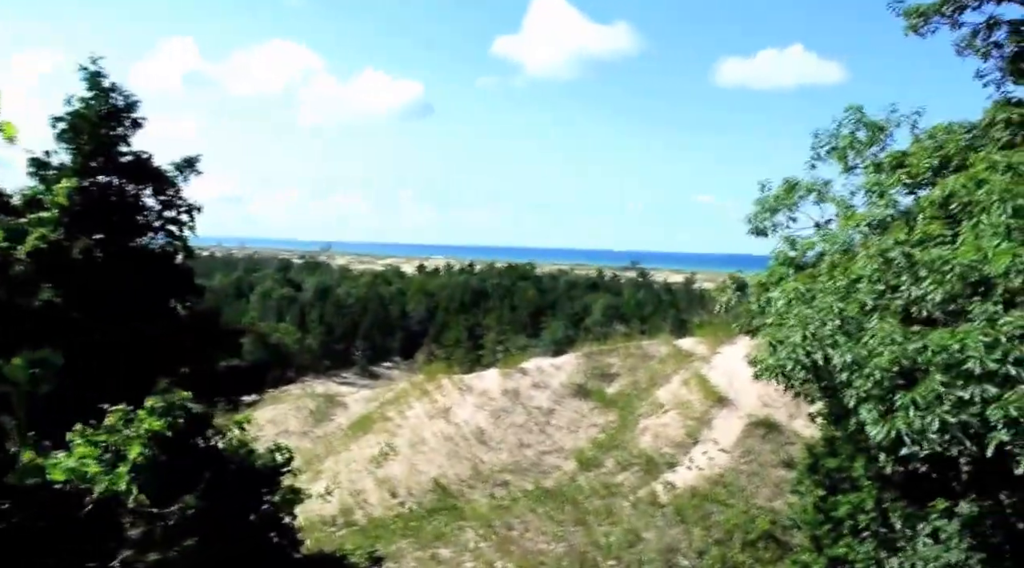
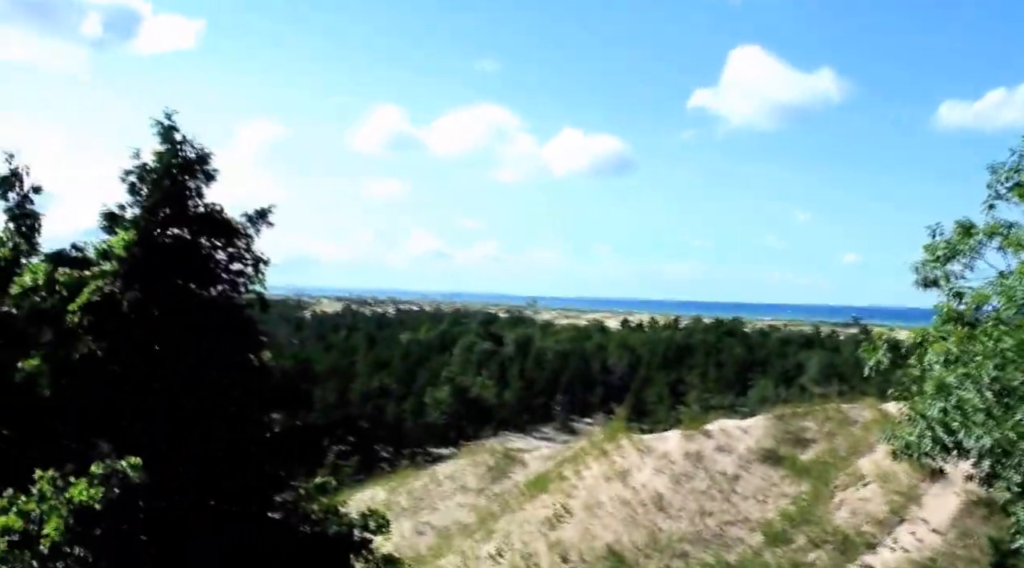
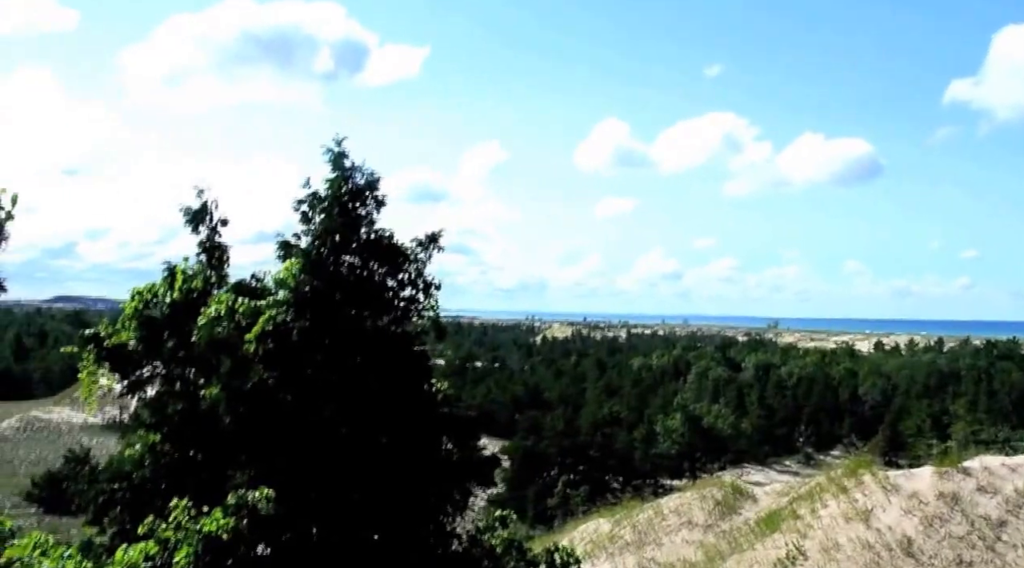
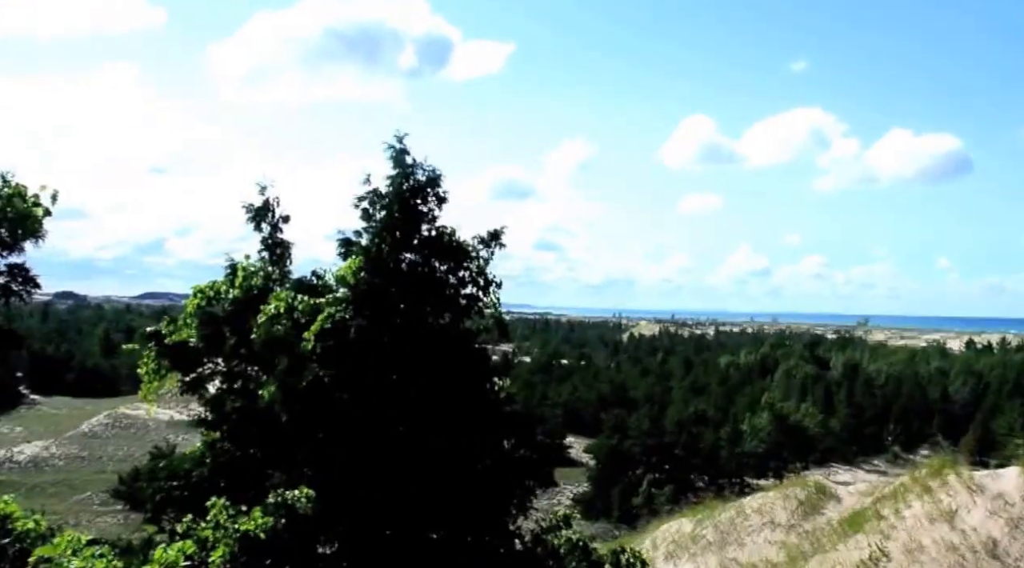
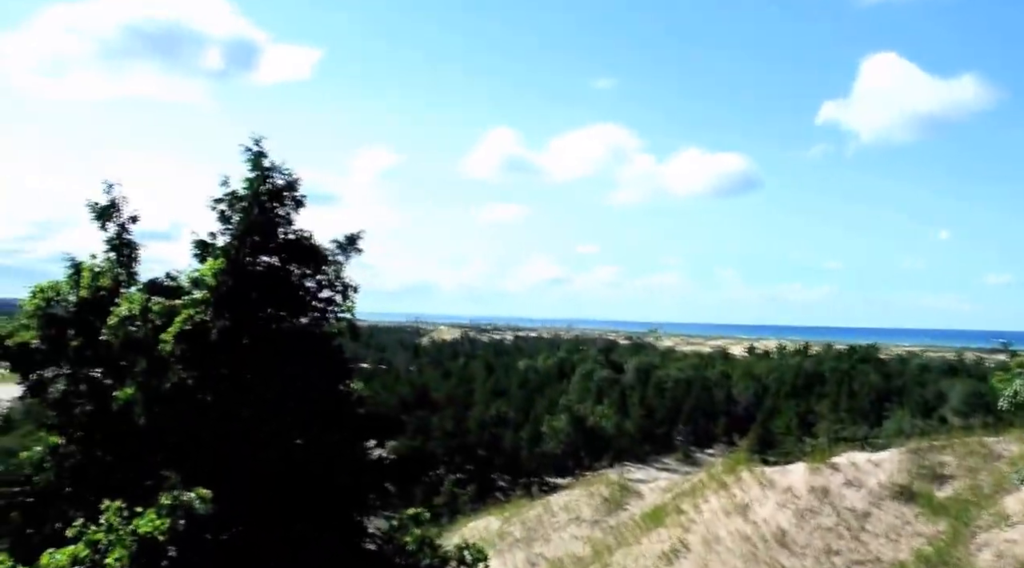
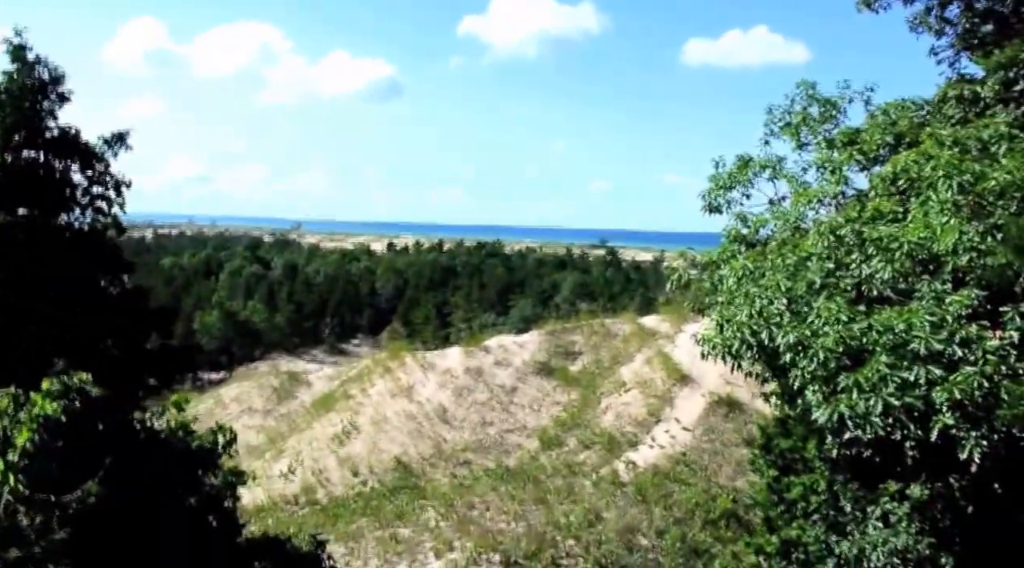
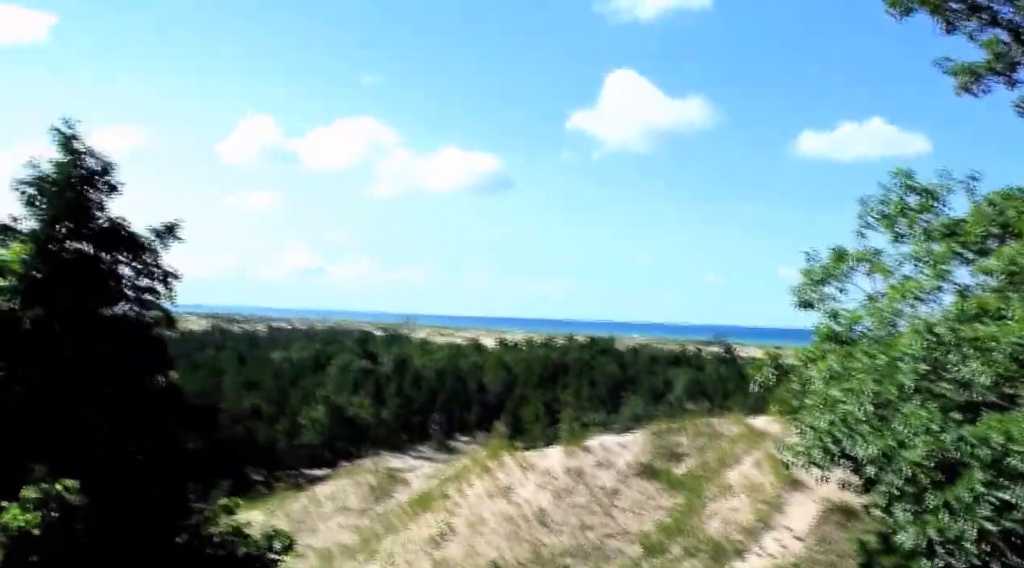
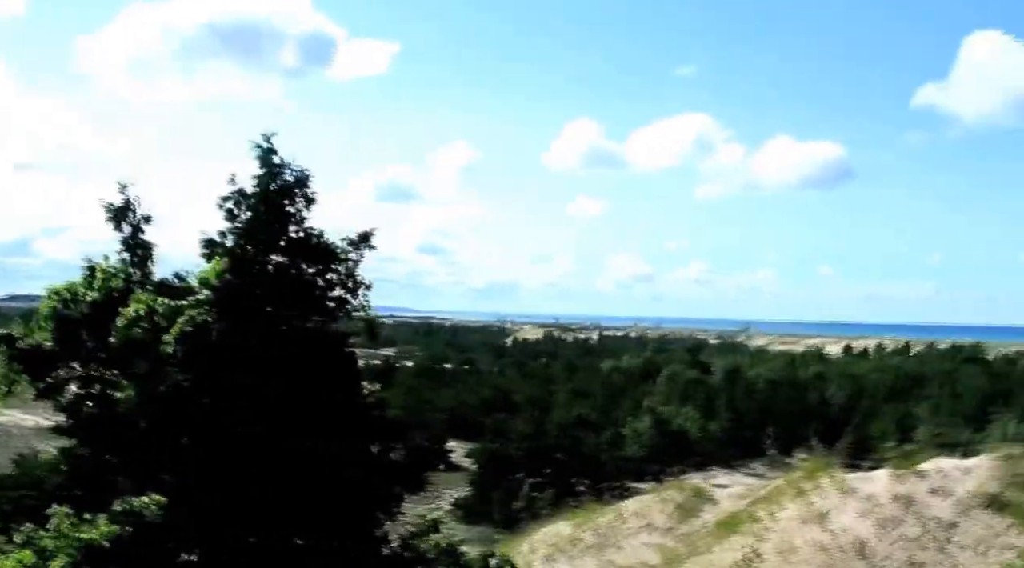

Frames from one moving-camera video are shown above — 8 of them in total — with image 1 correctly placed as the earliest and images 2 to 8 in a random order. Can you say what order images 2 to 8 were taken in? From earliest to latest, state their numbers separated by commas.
6, 7, 2, 5, 3, 4, 8
